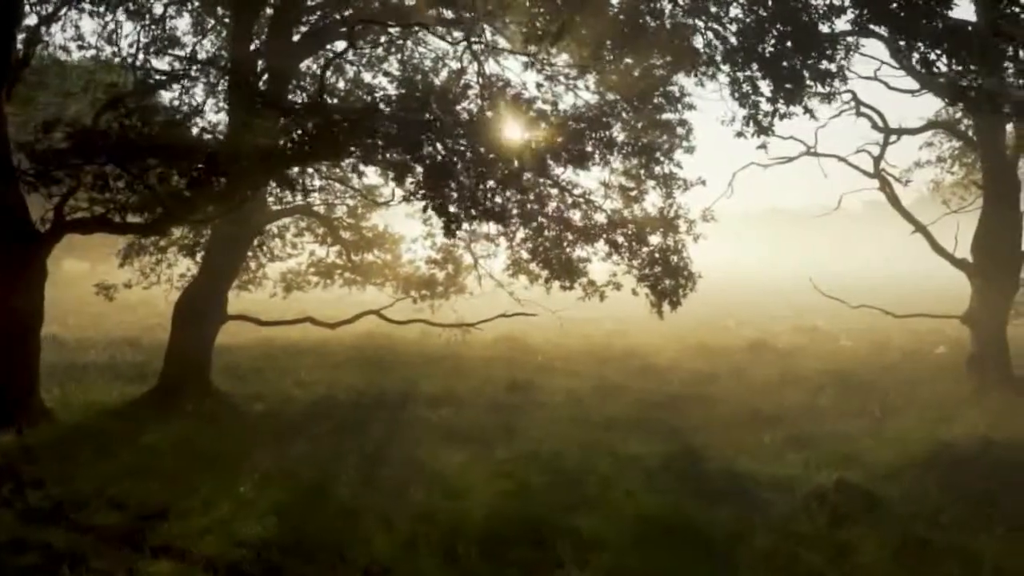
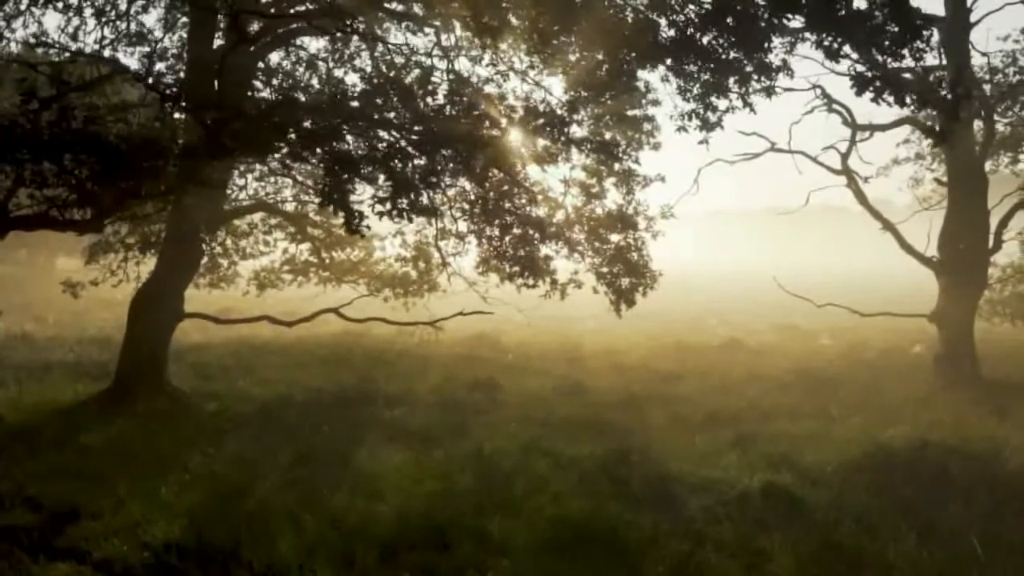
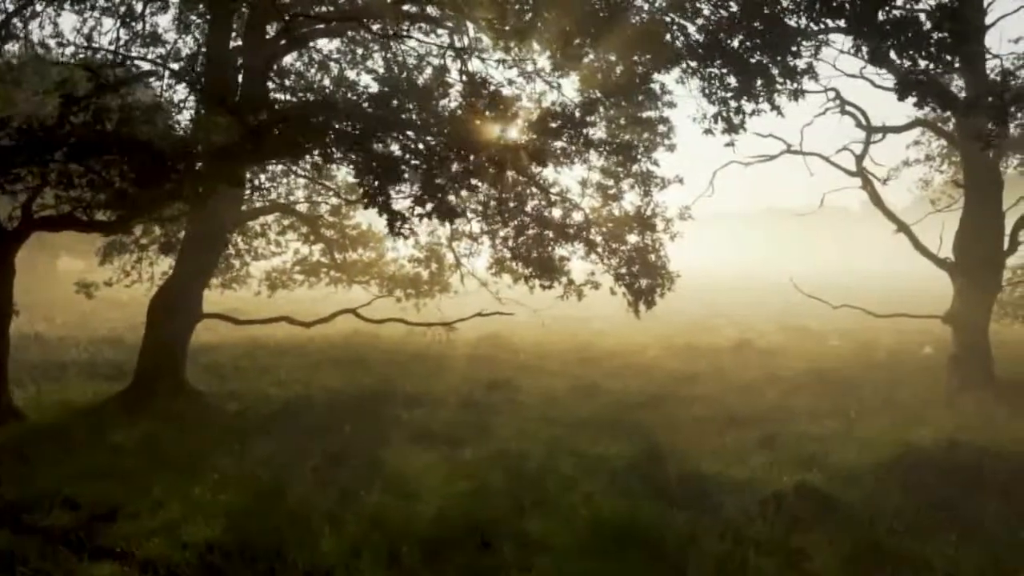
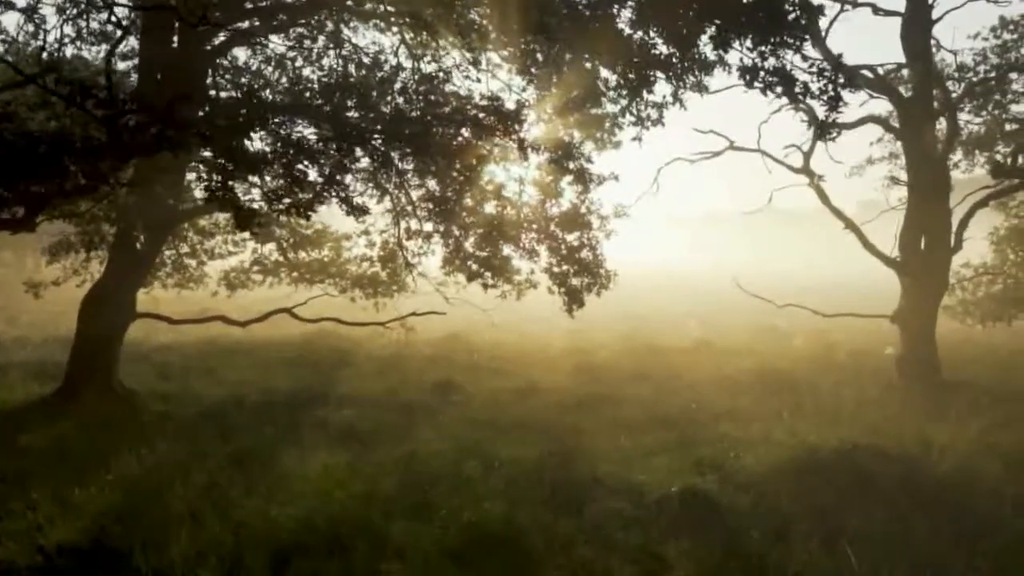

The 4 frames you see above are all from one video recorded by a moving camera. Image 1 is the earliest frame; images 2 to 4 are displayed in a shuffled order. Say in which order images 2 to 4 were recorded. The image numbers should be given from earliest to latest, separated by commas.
3, 2, 4
